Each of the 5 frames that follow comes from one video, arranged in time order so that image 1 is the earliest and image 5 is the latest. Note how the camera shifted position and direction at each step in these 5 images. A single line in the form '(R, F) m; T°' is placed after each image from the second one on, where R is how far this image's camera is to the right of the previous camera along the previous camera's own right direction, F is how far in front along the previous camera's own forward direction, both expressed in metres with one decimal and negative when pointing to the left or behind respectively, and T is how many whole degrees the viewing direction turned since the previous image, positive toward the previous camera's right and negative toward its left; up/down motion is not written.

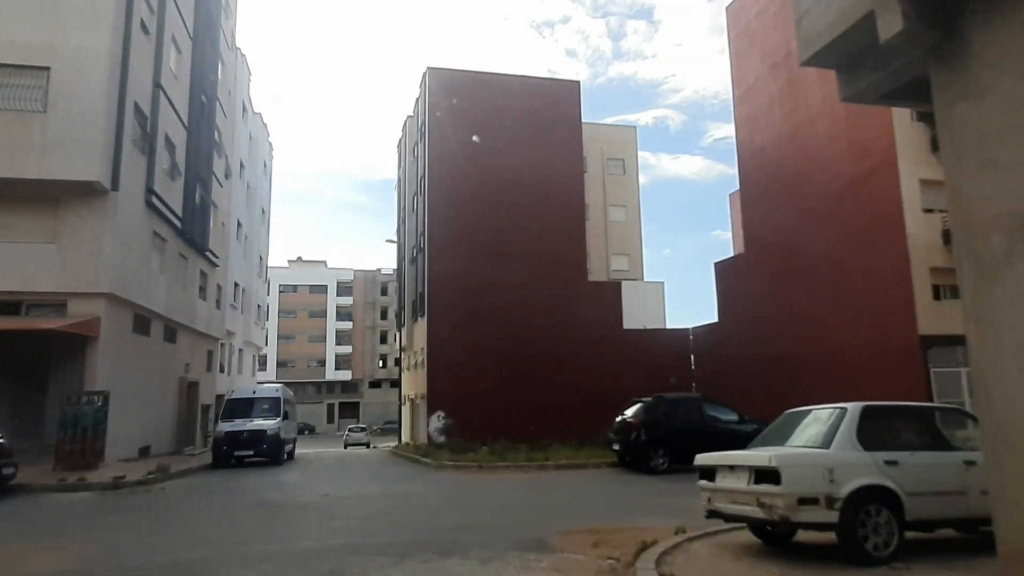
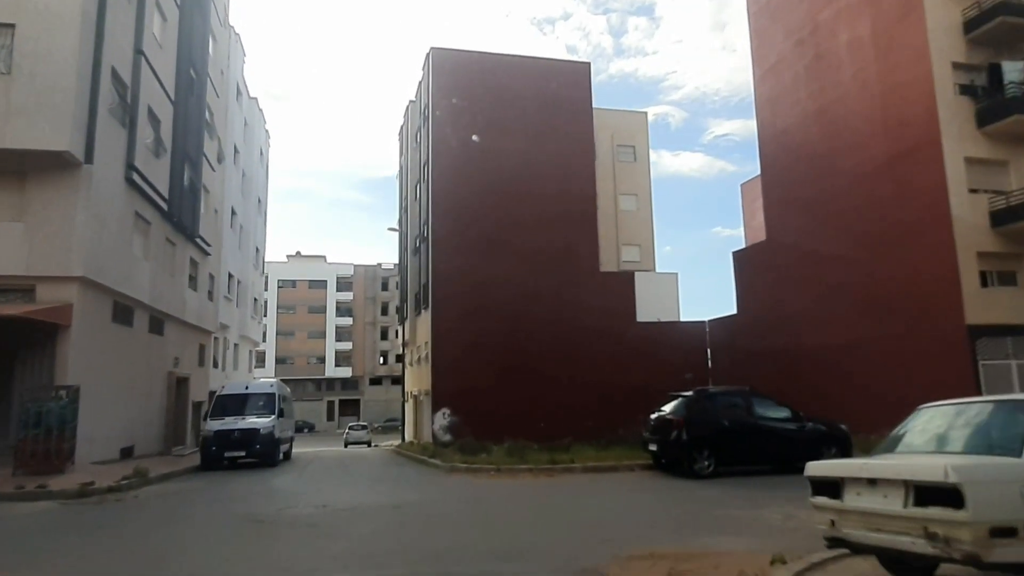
(-0.4, +1.6) m; 0°
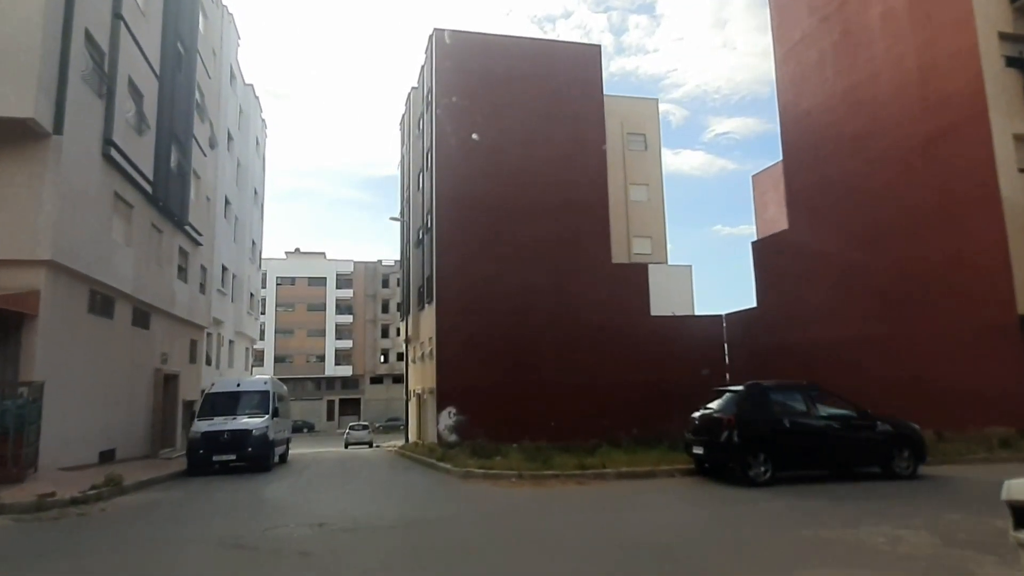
(-0.4, +1.5) m; 0°
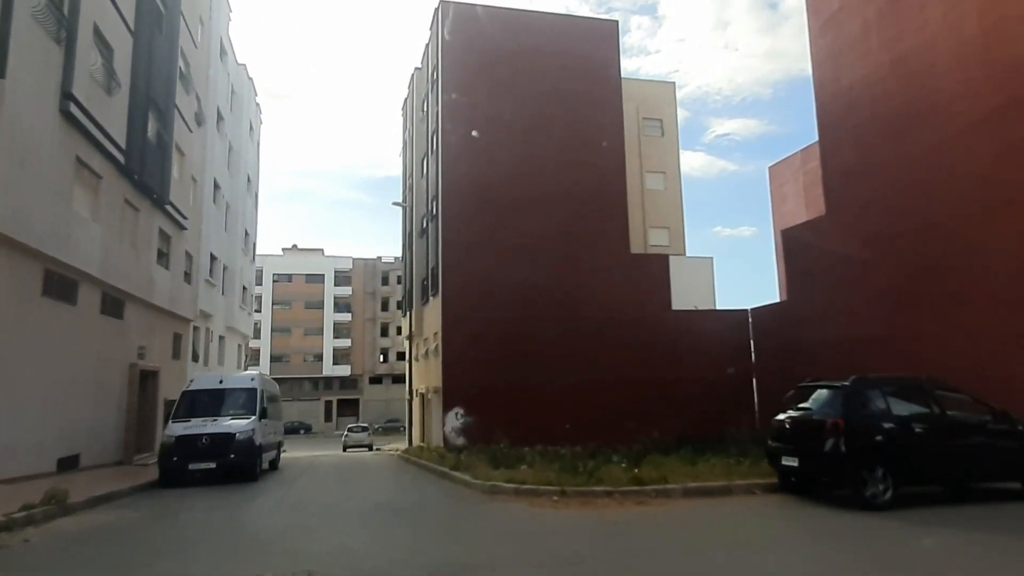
(-0.6, +2.1) m; 0°
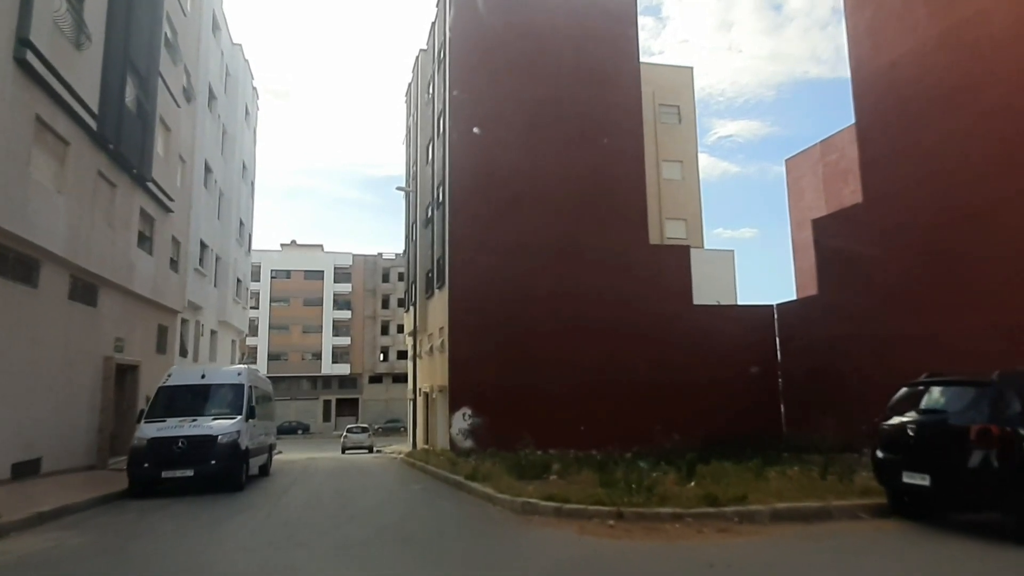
(-0.5, +1.8) m; 0°
